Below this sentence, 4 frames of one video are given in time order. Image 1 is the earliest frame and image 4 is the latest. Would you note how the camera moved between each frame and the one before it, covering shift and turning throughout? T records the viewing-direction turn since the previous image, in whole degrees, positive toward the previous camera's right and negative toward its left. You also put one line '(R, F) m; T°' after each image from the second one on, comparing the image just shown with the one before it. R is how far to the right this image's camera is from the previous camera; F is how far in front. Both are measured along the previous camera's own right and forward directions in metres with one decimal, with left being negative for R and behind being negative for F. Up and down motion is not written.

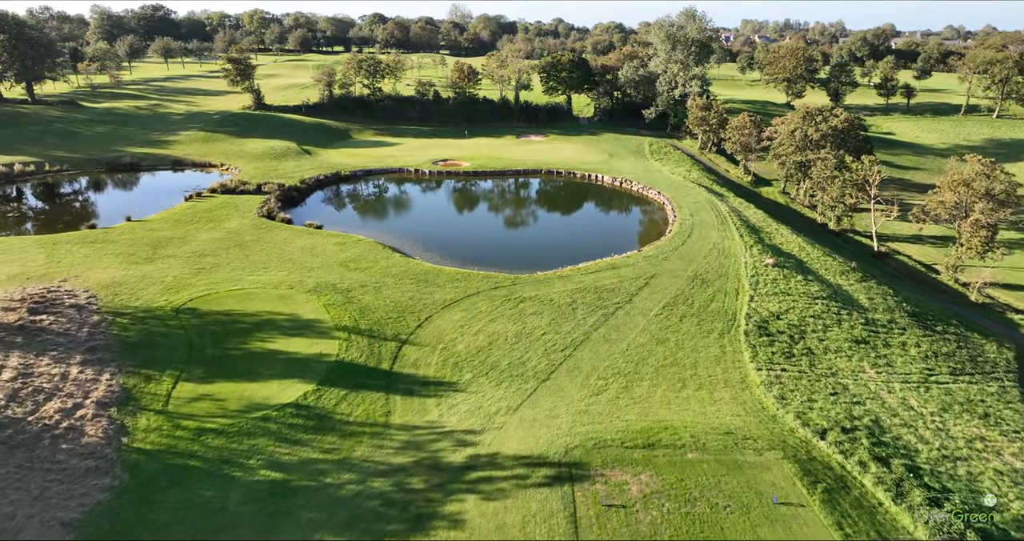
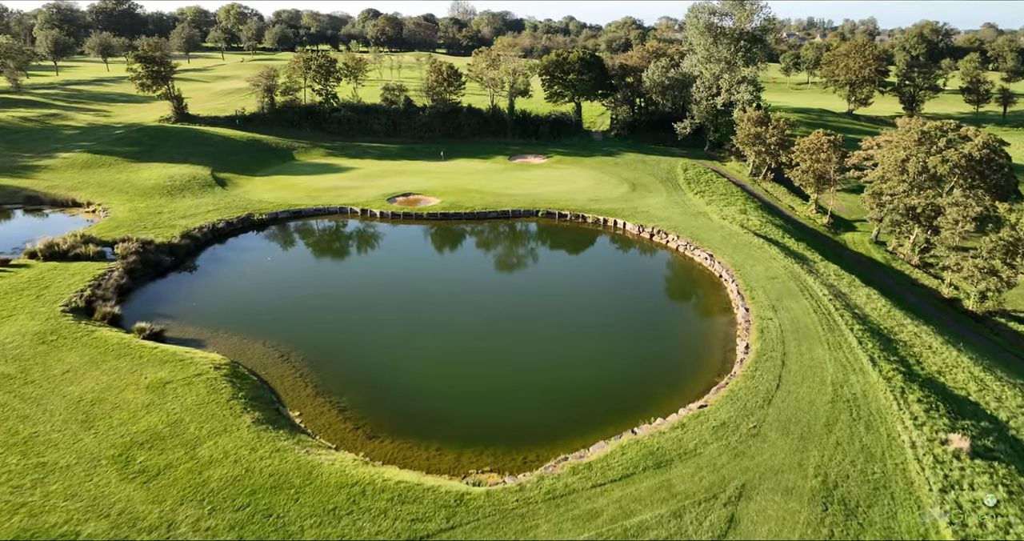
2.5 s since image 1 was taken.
(+1.6, +16.8) m; -1°
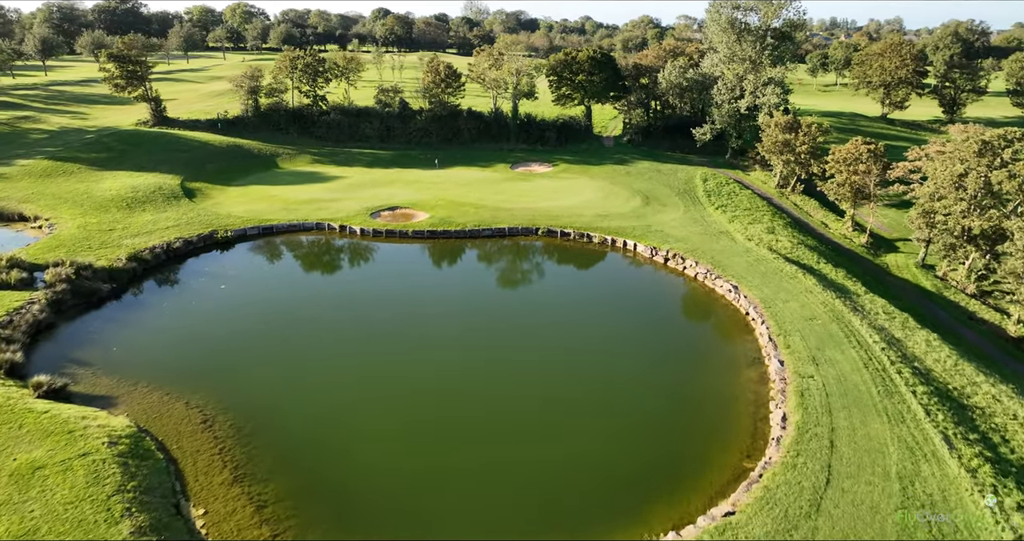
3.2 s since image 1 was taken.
(+1.1, +4.8) m; -1°
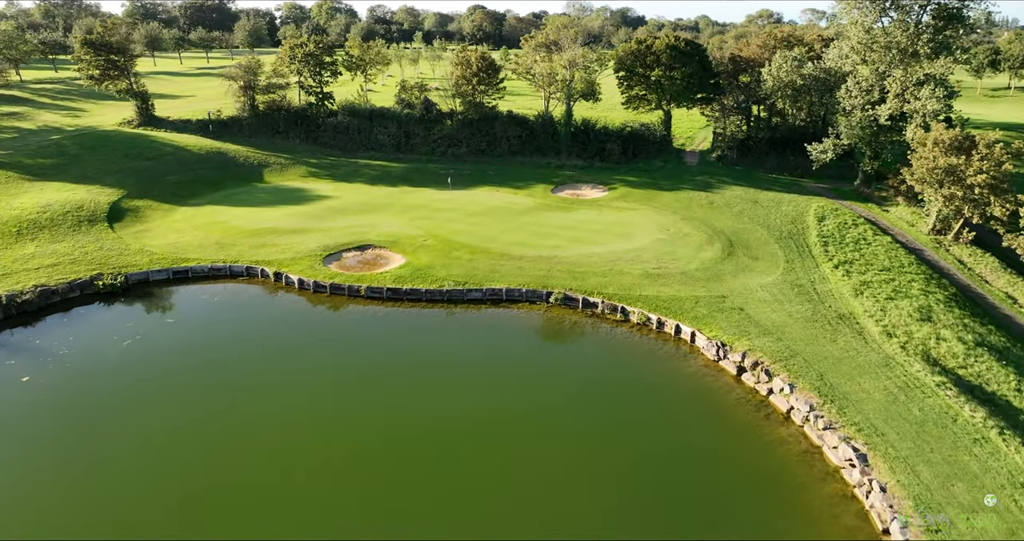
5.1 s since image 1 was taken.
(+3.8, +12.8) m; -9°
